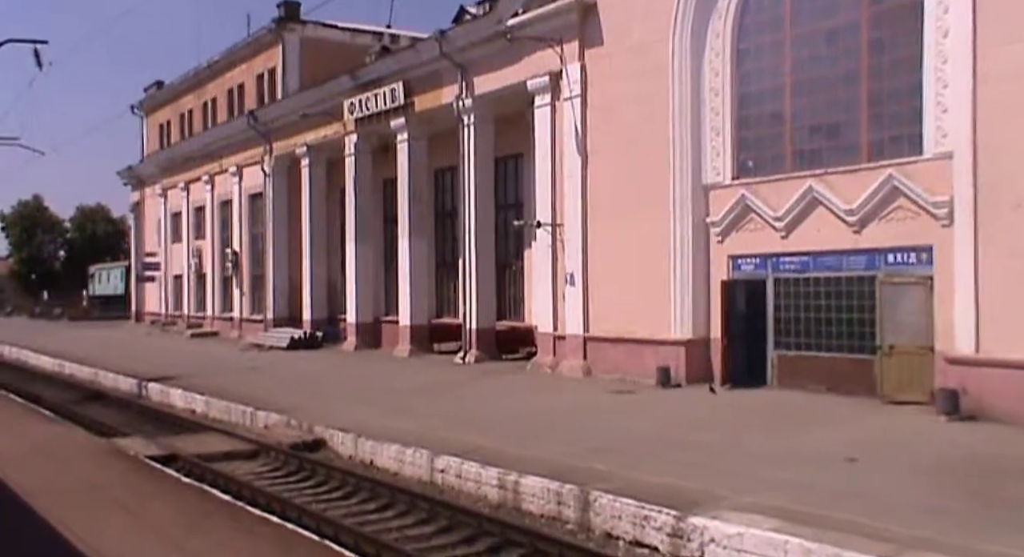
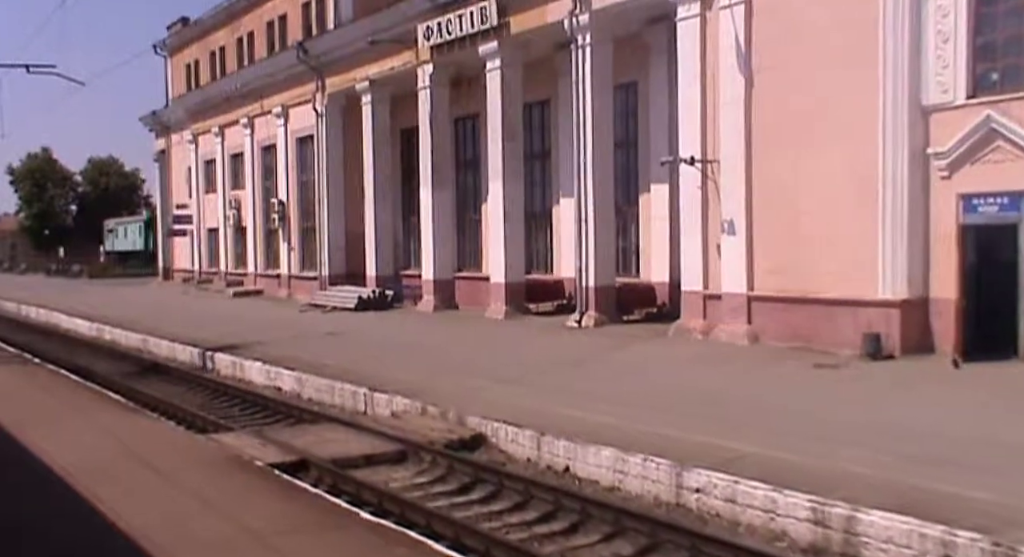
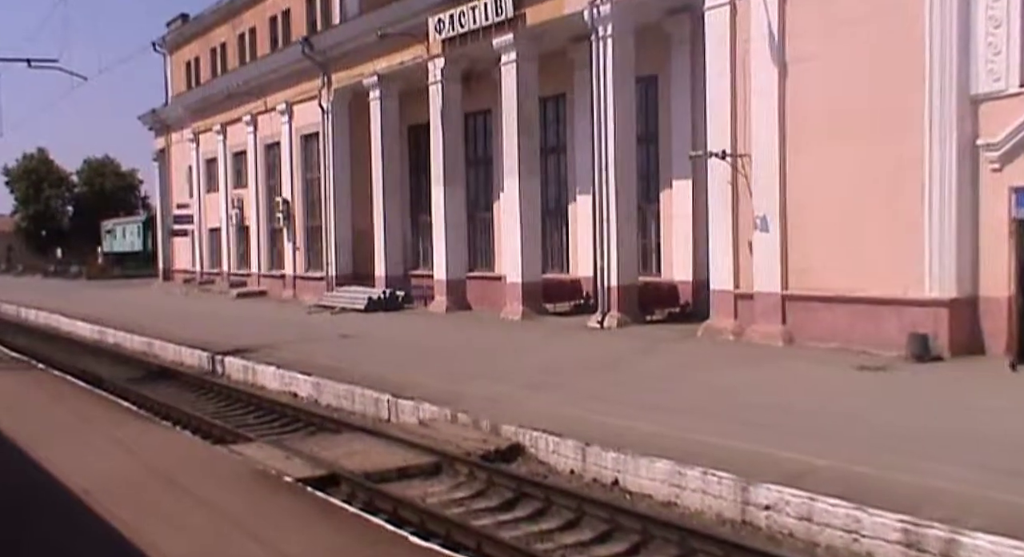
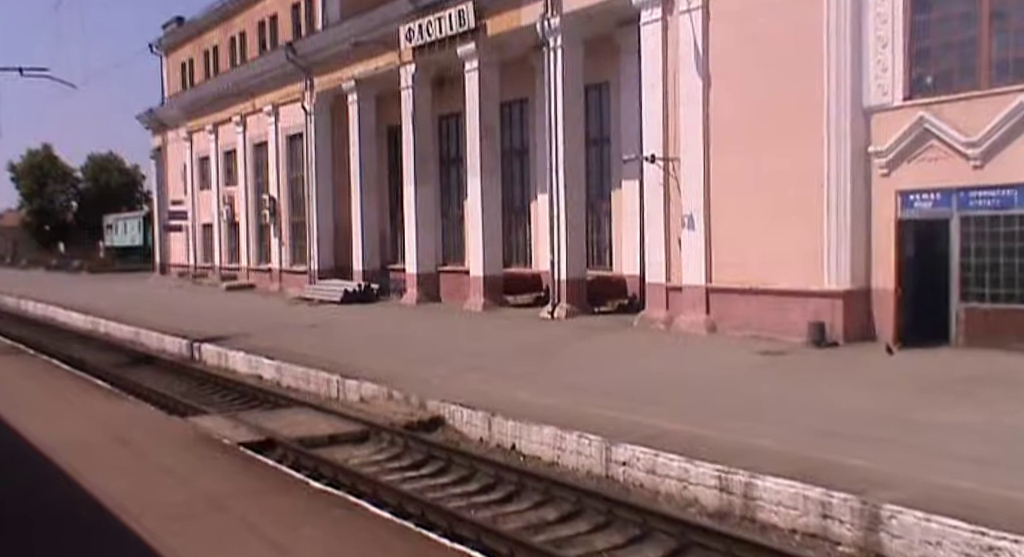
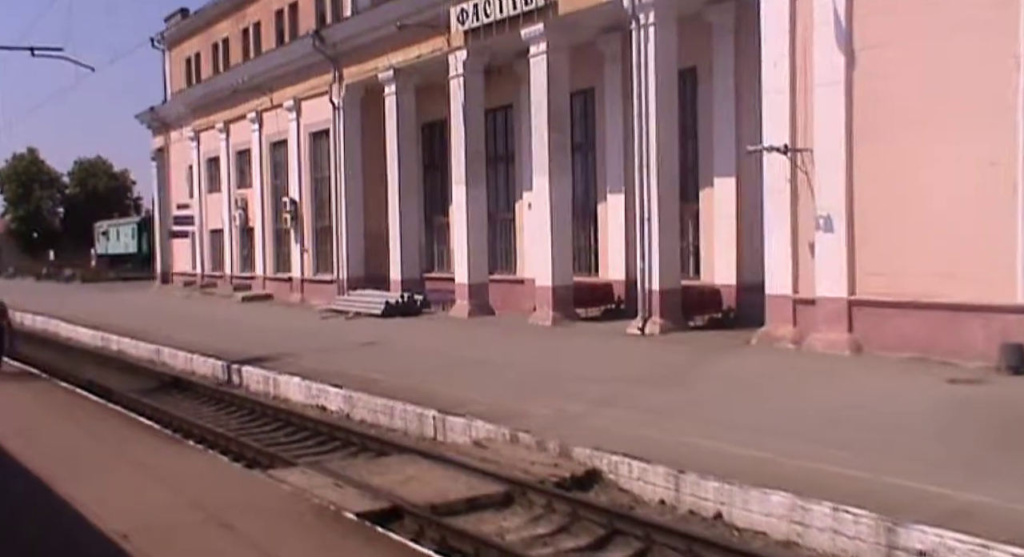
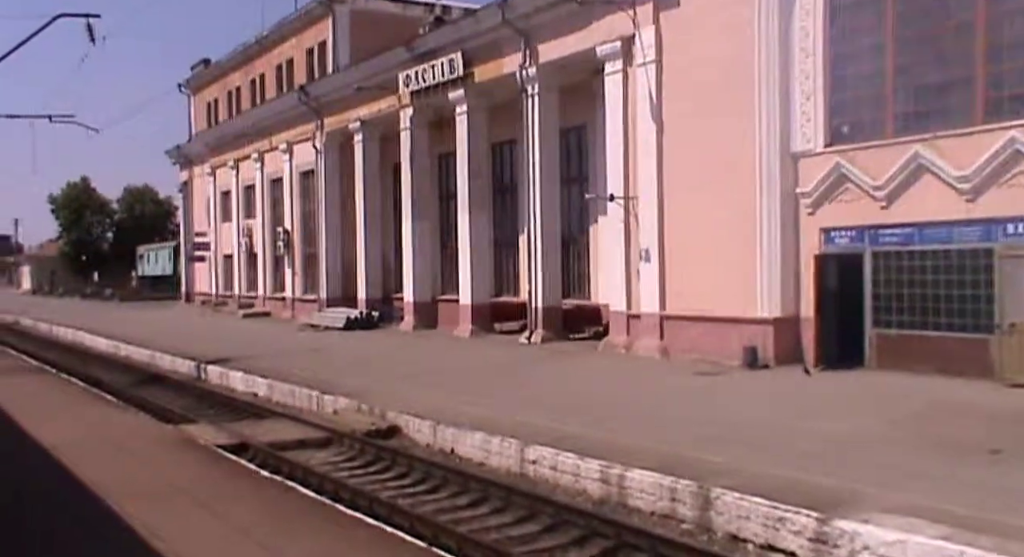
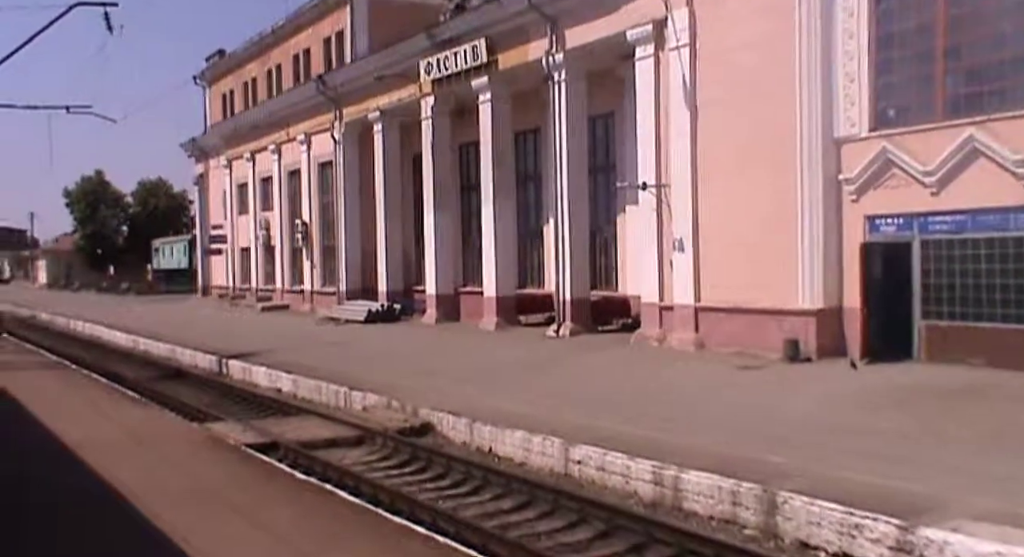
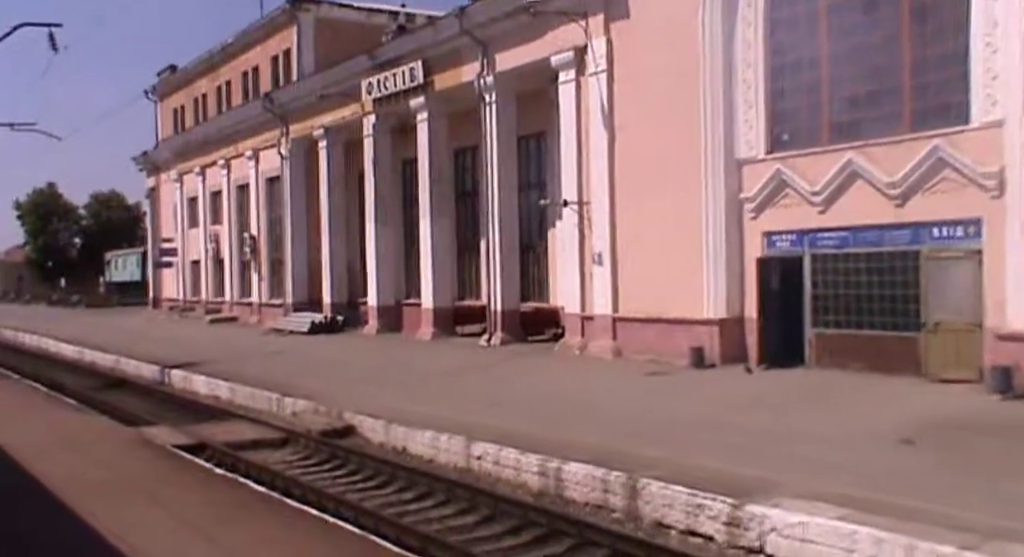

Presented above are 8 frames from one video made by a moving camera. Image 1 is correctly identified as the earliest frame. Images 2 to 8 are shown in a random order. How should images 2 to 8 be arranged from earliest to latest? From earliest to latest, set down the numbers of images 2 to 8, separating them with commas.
8, 6, 7, 4, 2, 3, 5
